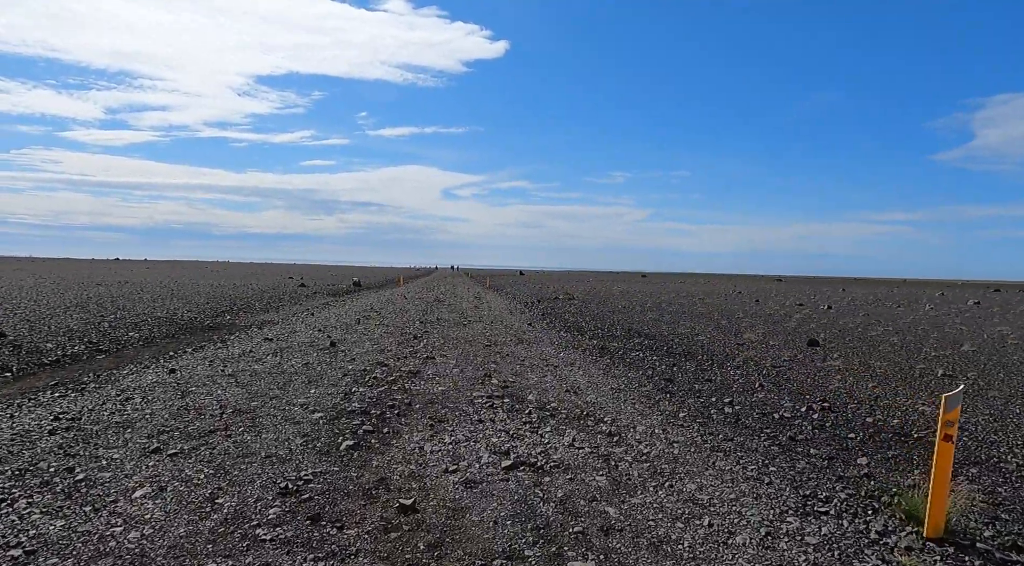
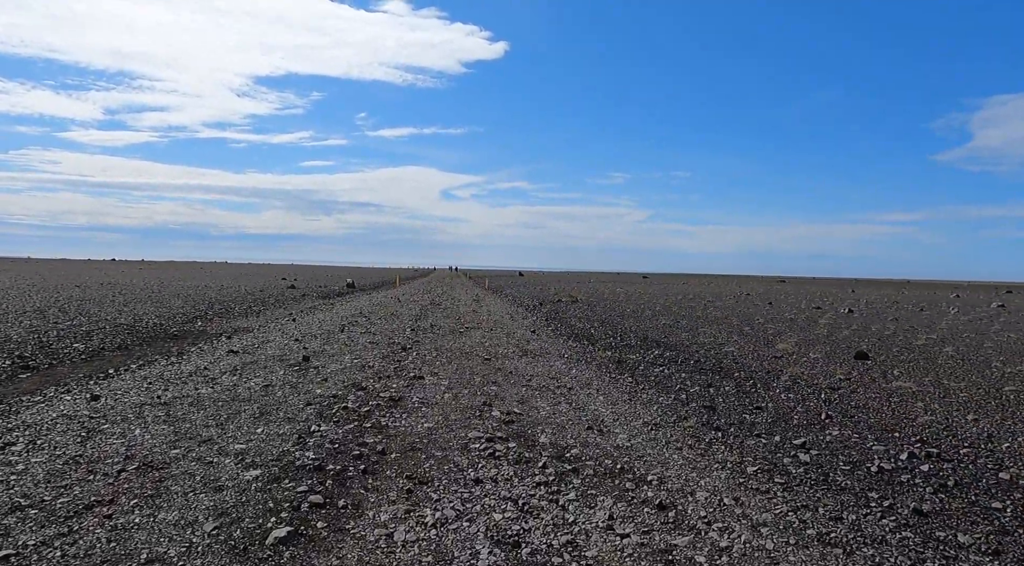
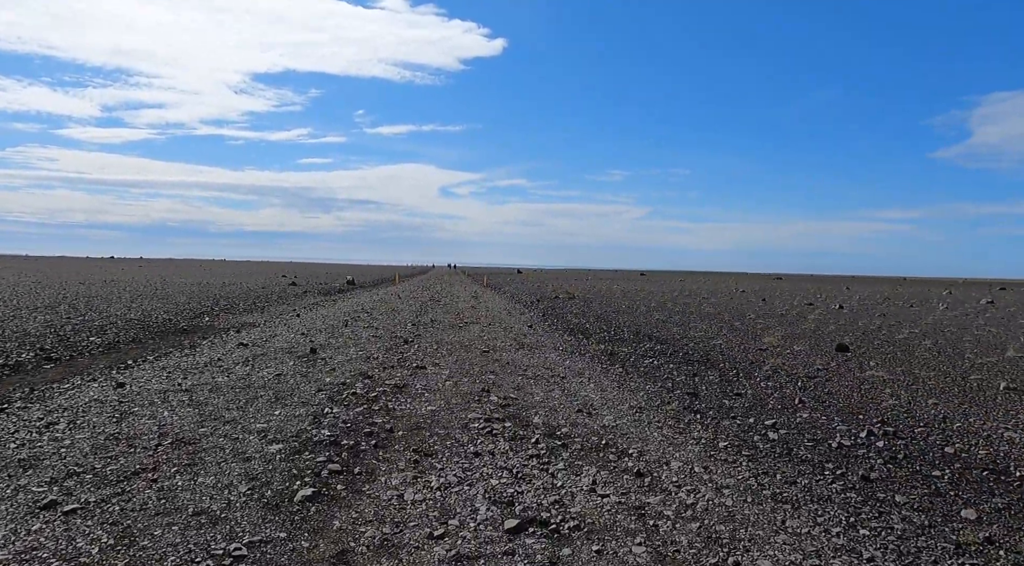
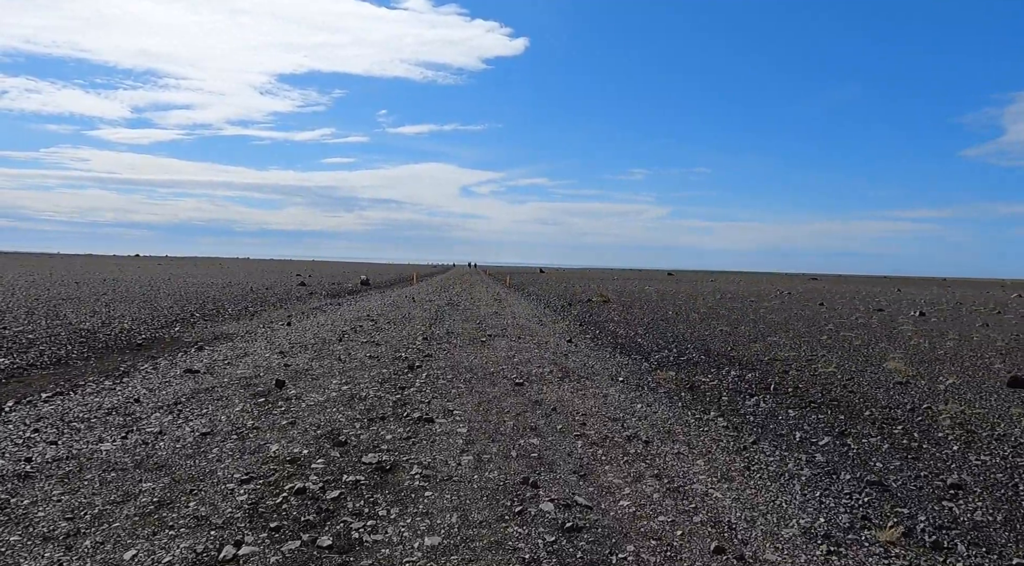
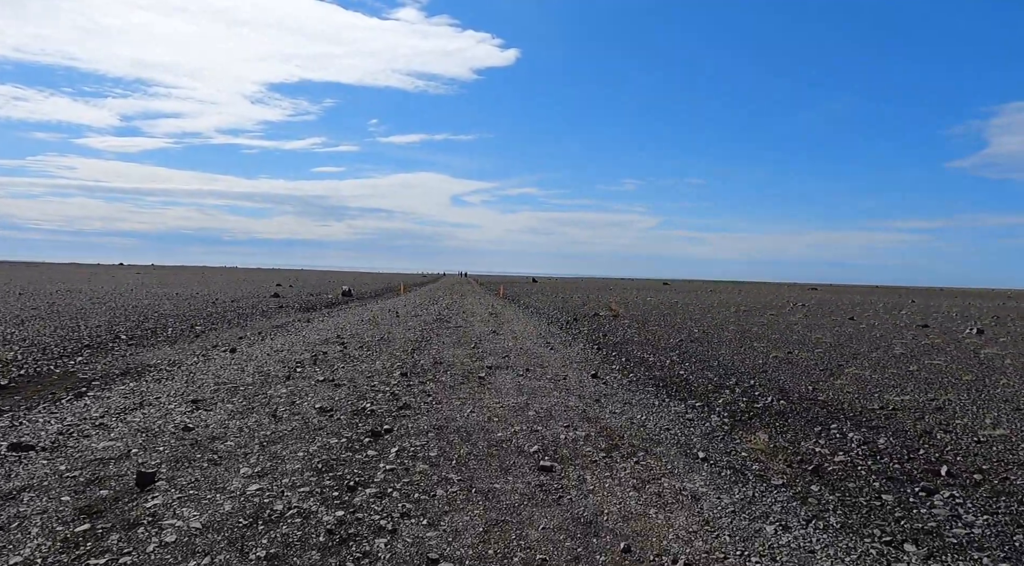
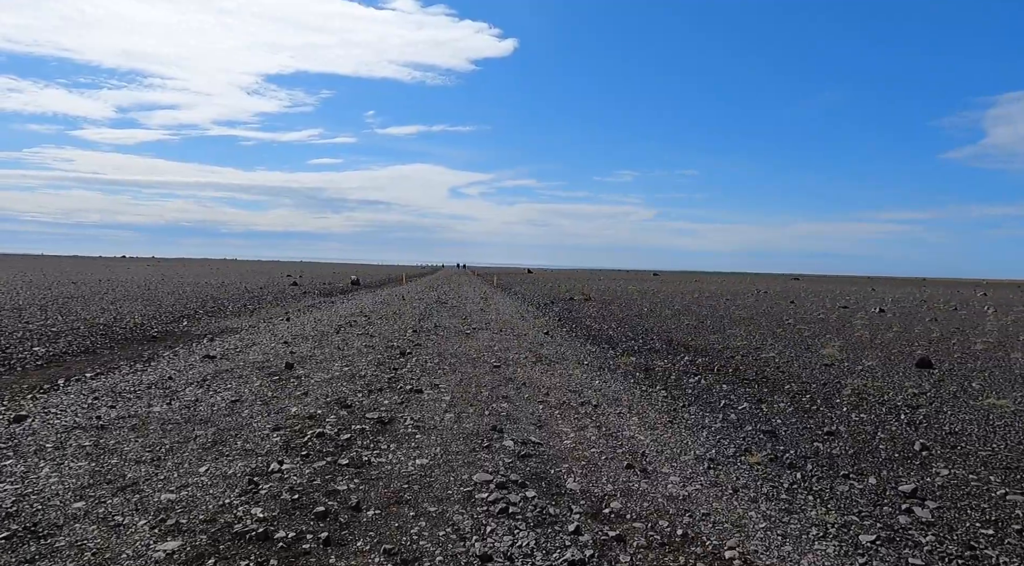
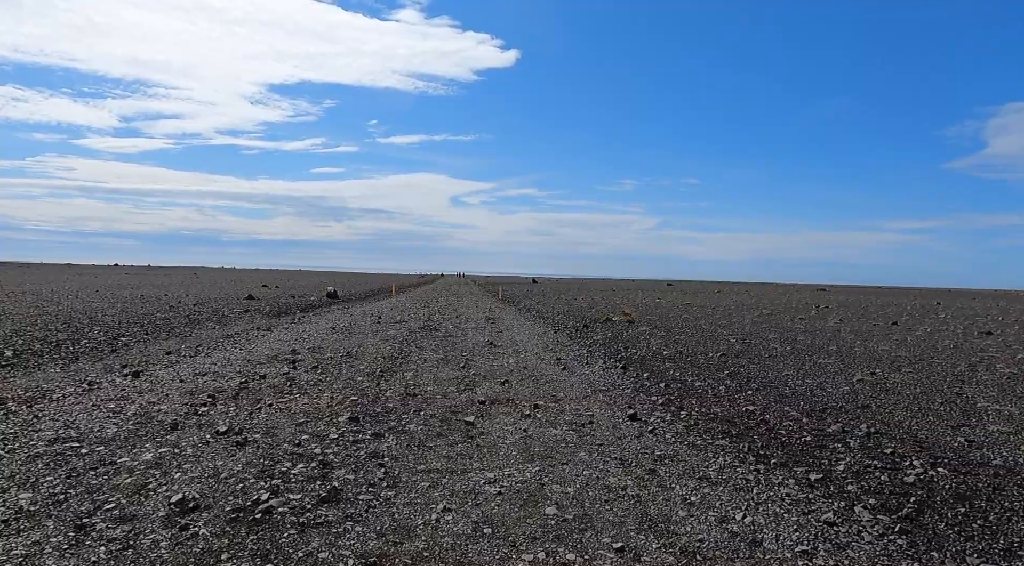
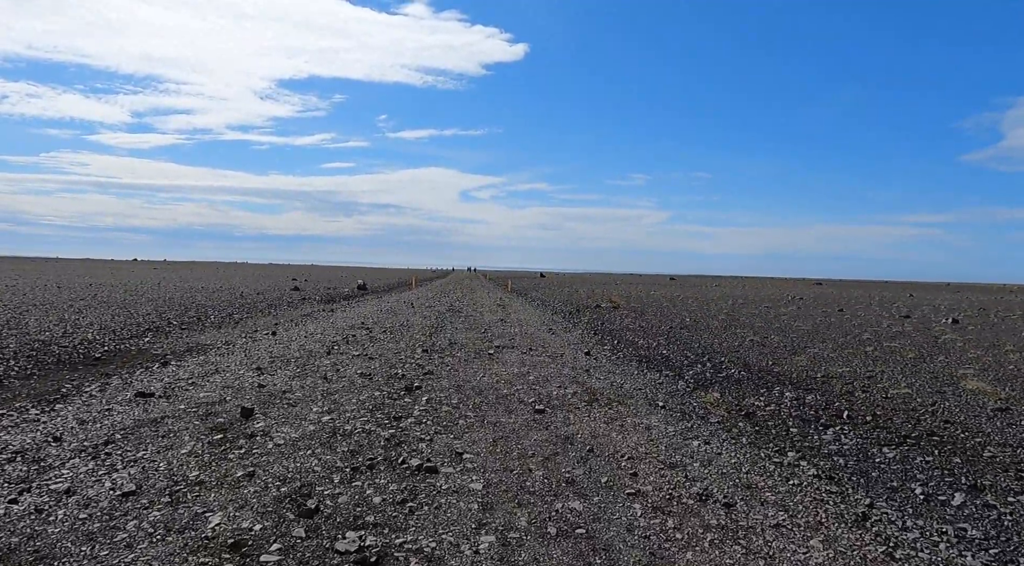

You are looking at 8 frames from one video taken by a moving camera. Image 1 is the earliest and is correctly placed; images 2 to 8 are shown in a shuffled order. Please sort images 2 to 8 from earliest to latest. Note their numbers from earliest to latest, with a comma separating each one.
3, 2, 6, 4, 8, 5, 7
